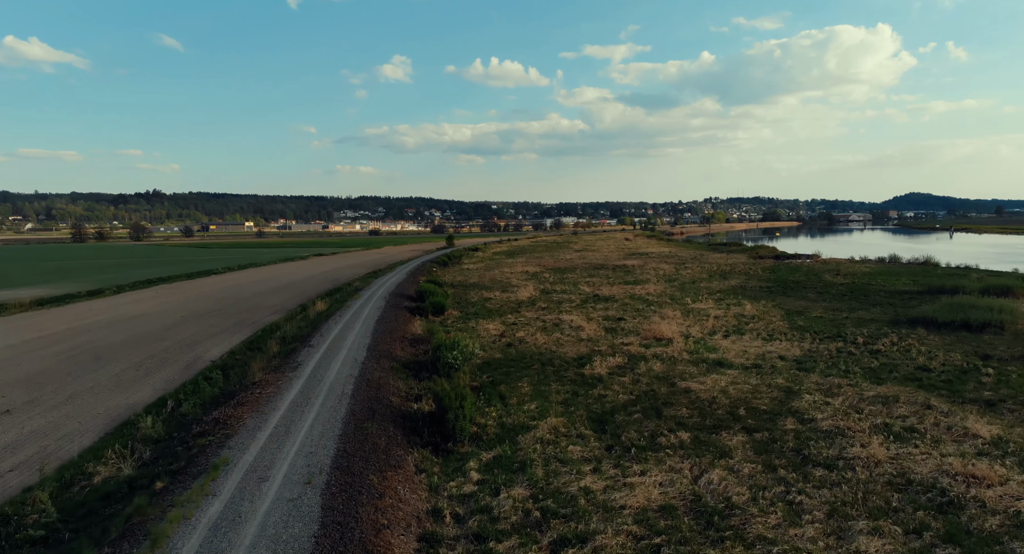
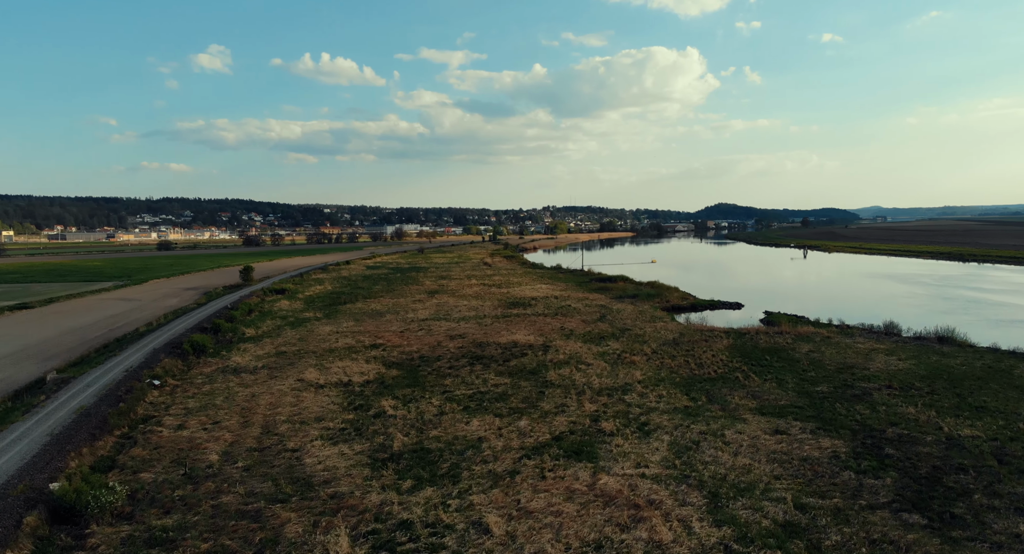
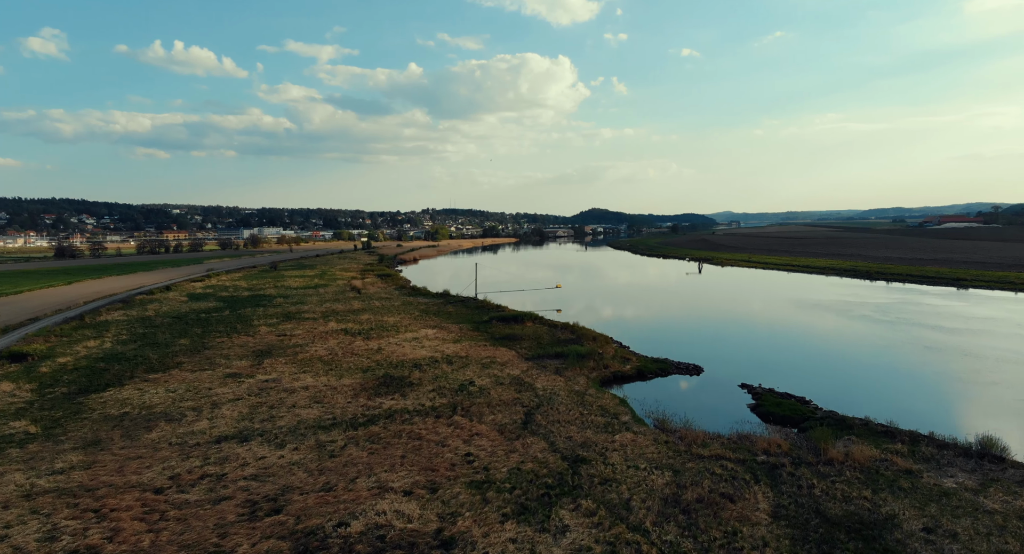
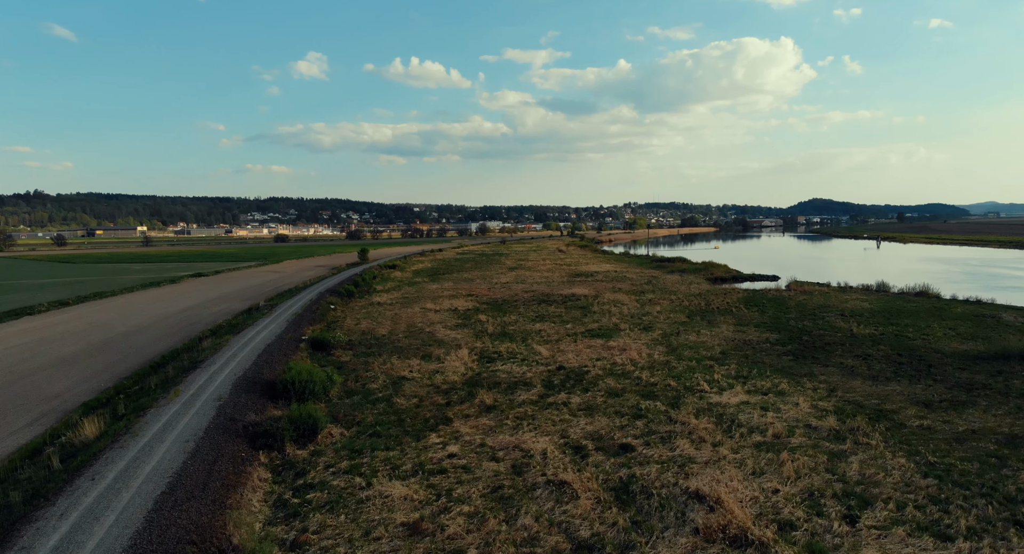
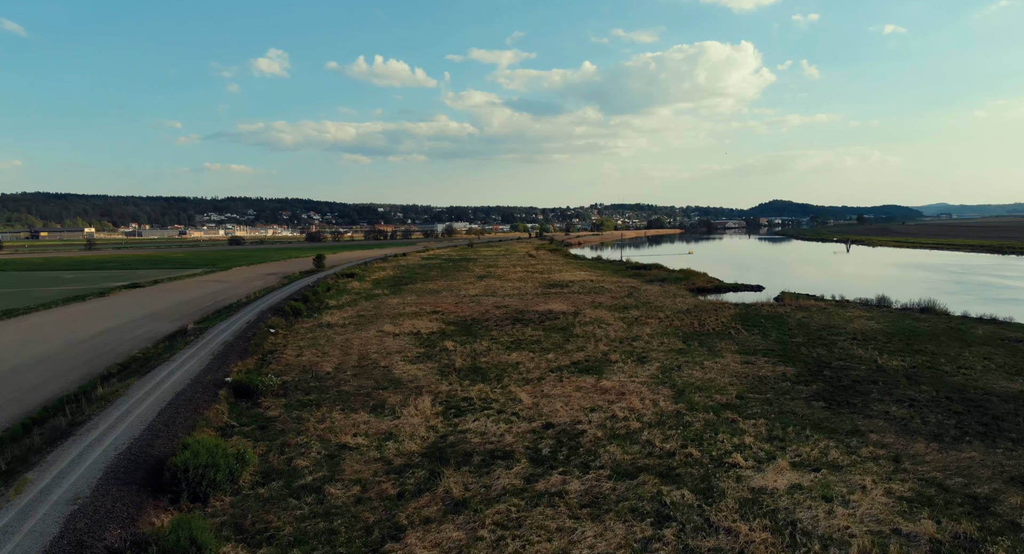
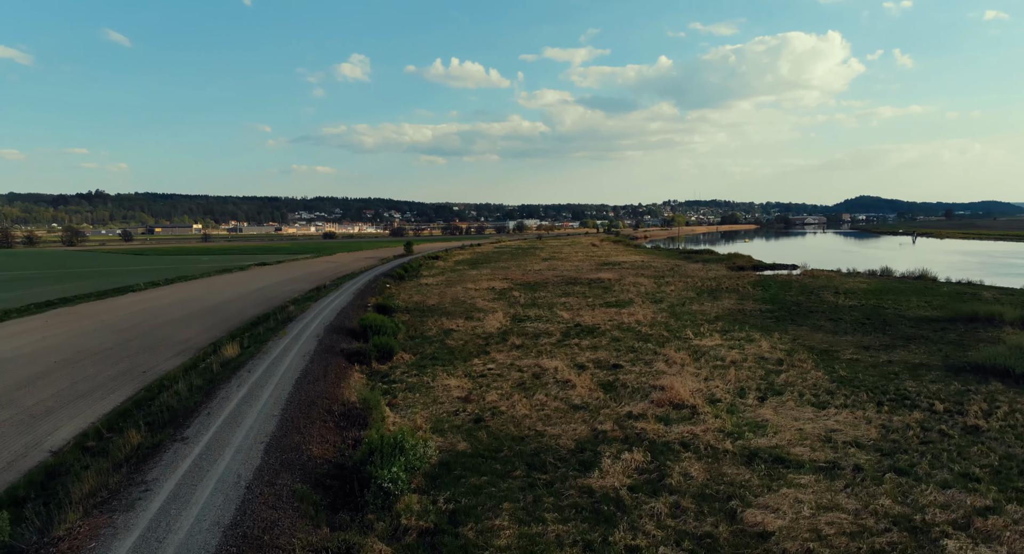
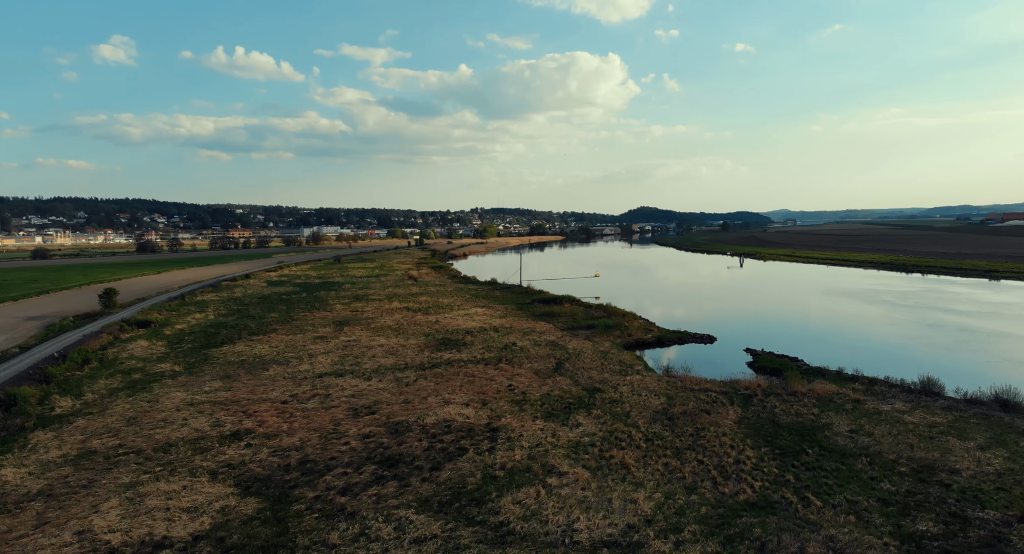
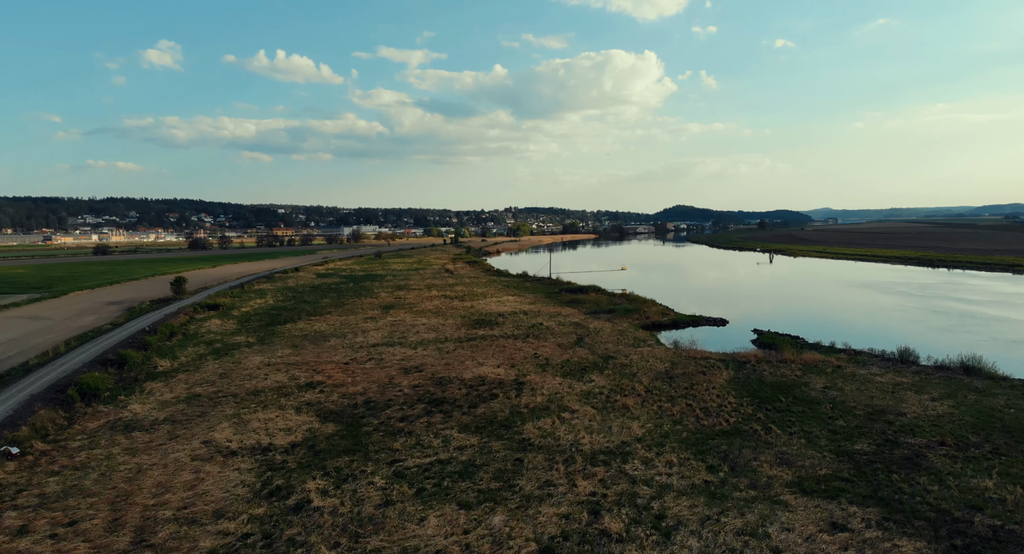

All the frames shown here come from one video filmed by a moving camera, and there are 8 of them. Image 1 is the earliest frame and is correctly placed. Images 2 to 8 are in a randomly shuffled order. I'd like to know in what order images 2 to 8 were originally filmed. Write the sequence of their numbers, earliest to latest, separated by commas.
6, 4, 5, 2, 8, 7, 3
